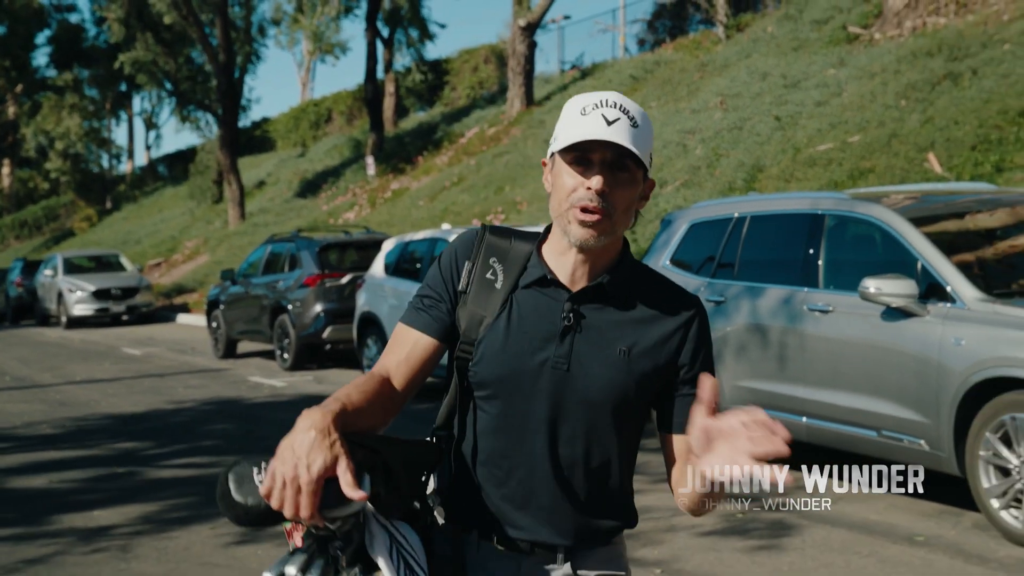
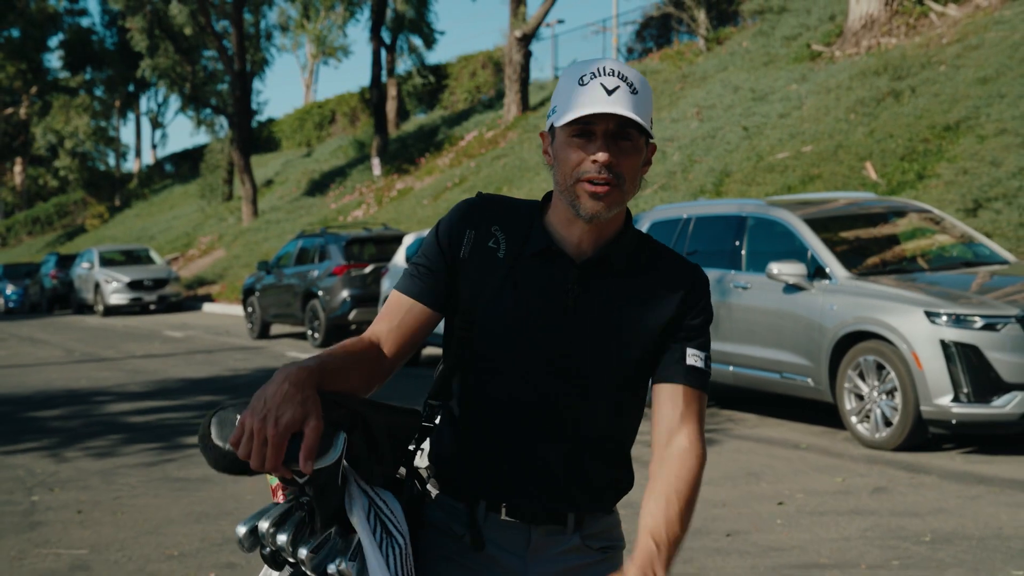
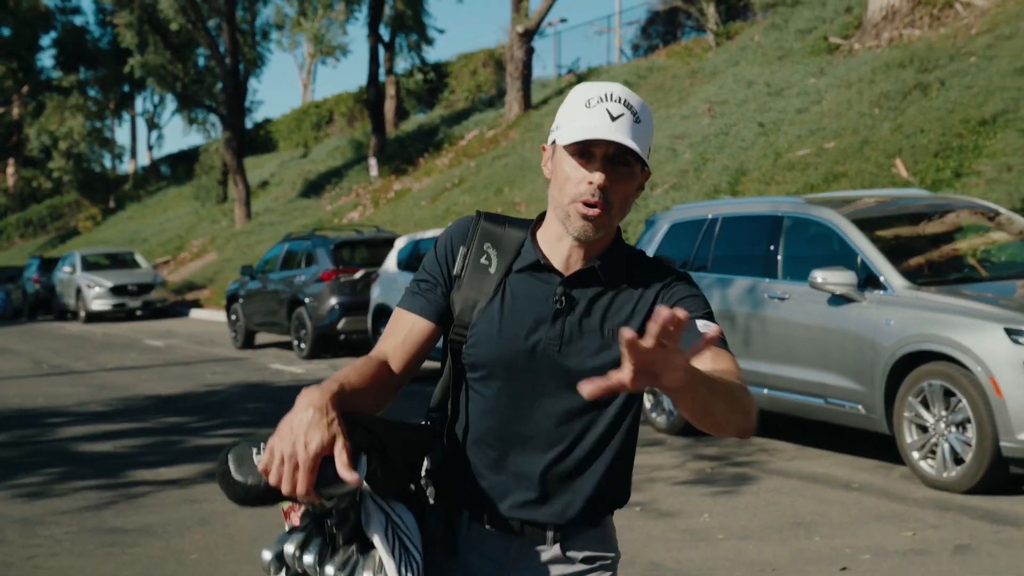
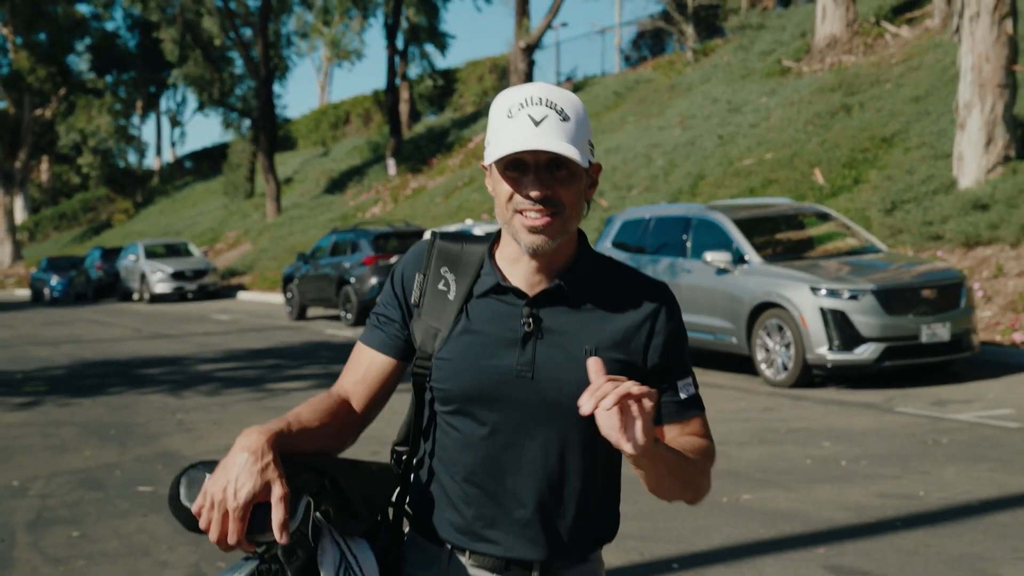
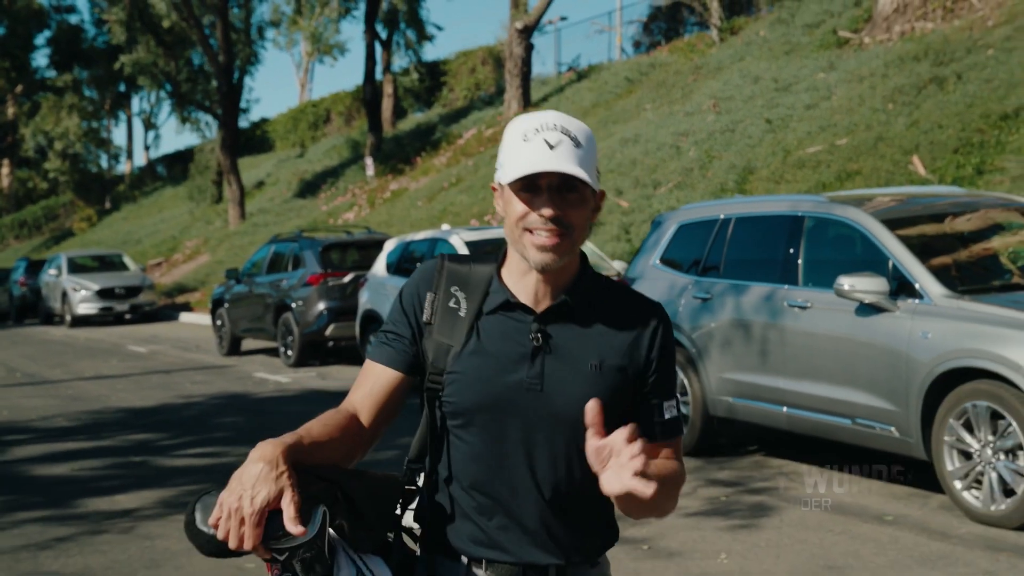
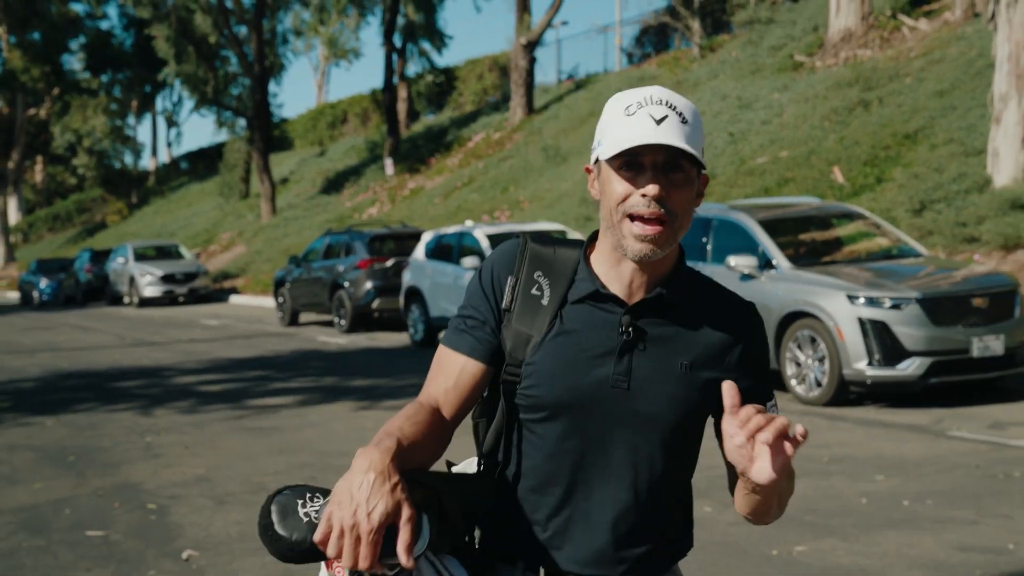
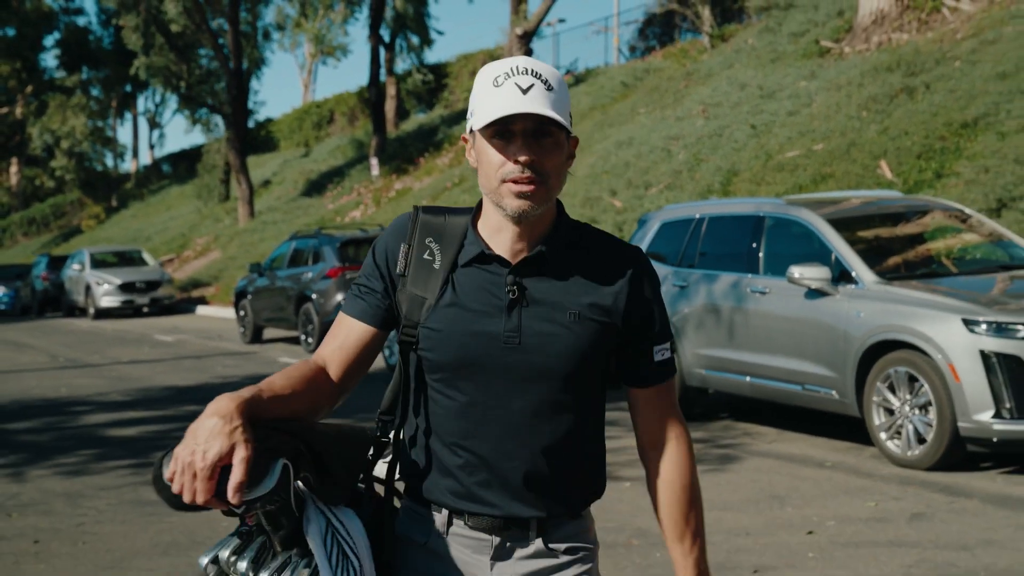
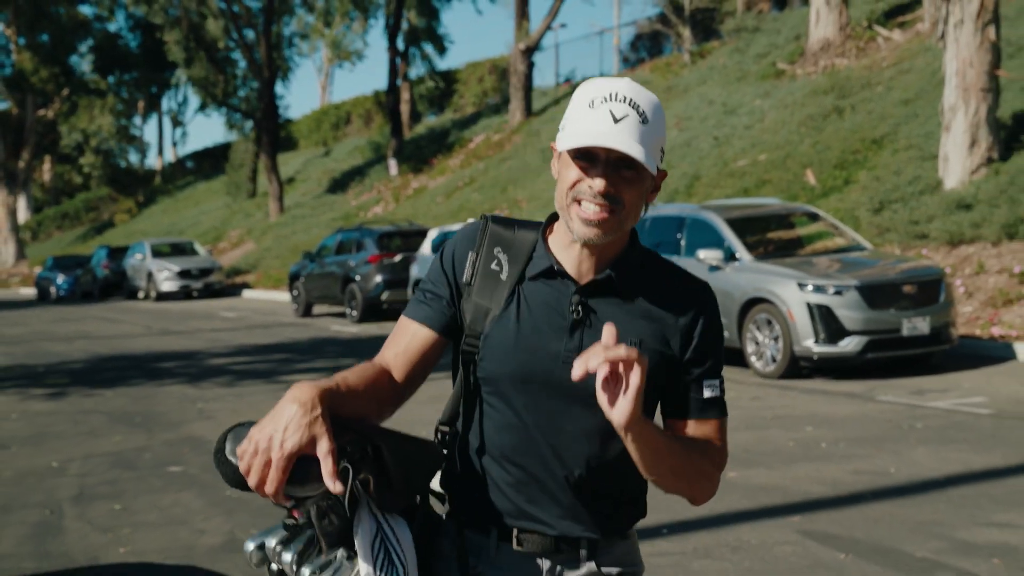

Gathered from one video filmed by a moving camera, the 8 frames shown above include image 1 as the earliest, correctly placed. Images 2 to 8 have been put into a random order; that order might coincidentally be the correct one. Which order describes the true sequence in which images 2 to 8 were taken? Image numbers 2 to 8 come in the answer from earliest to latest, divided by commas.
5, 3, 7, 2, 6, 4, 8
